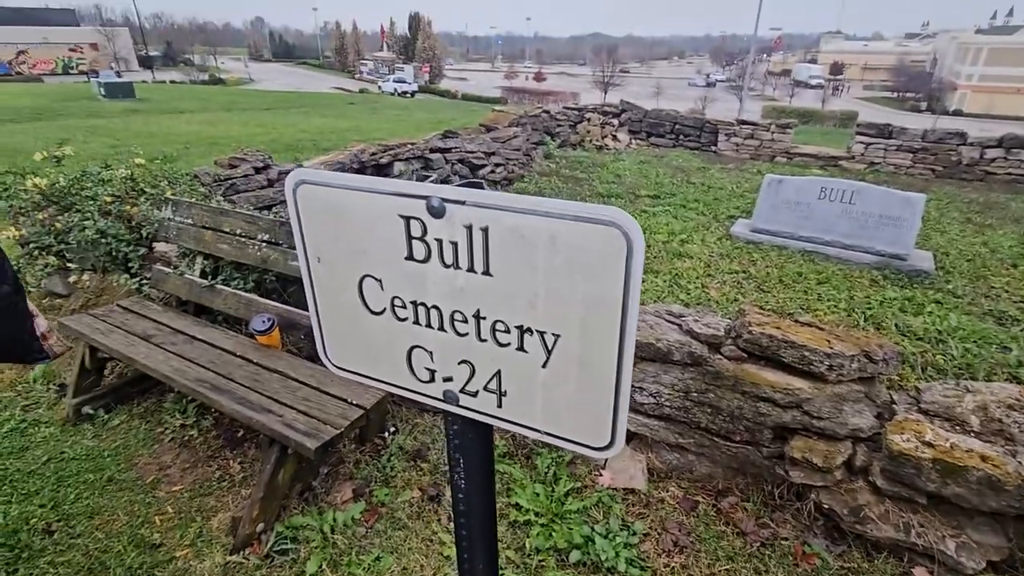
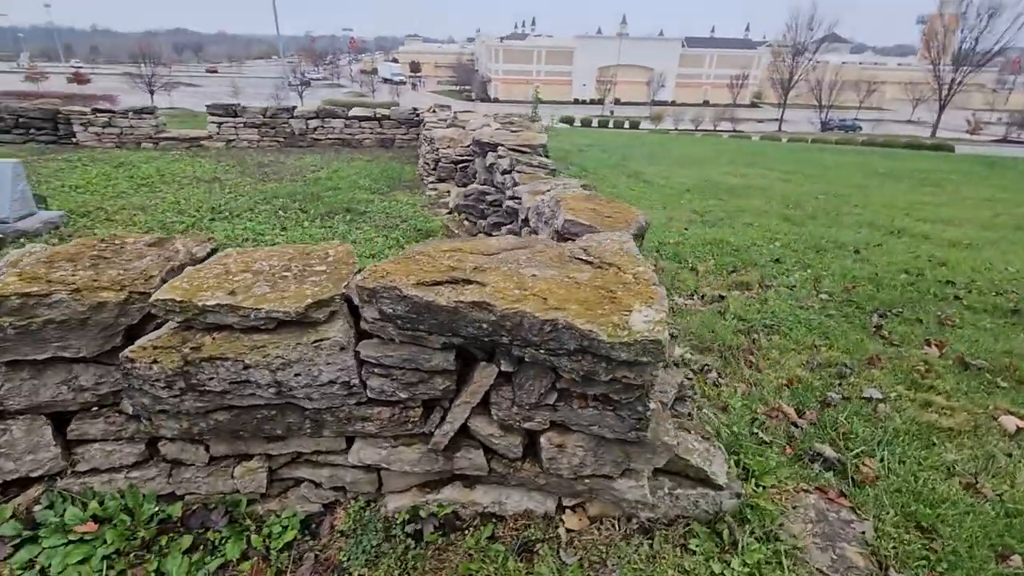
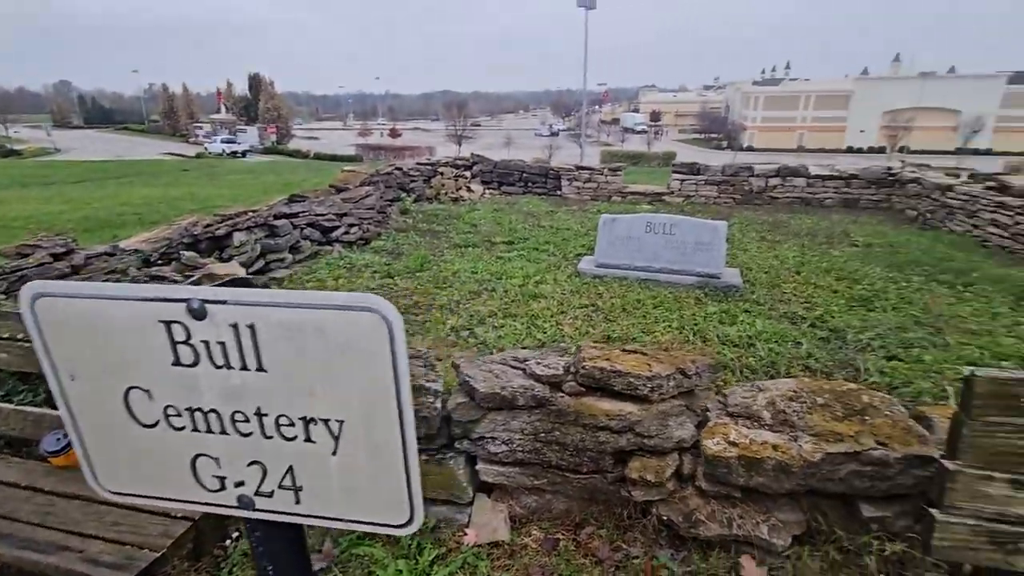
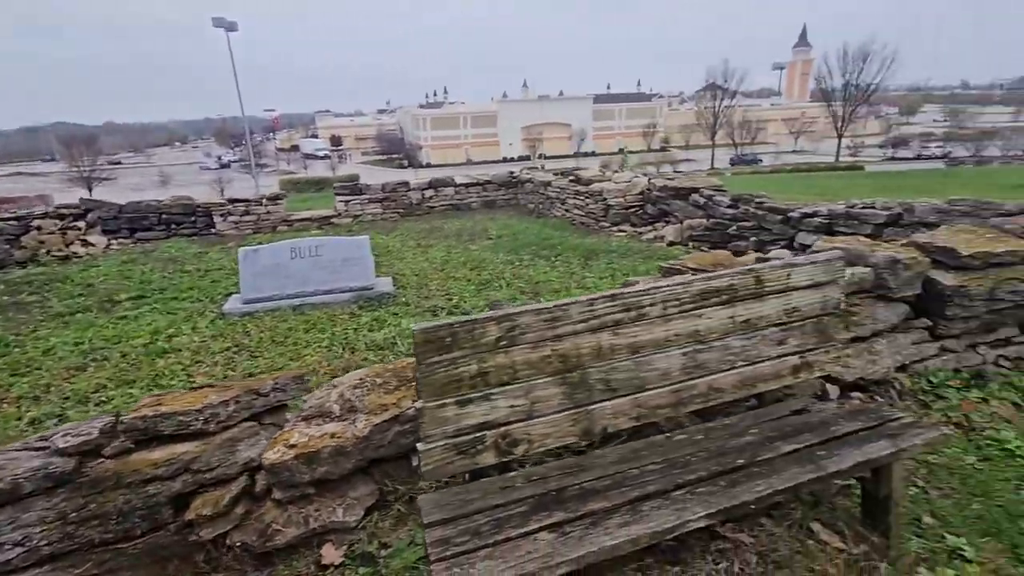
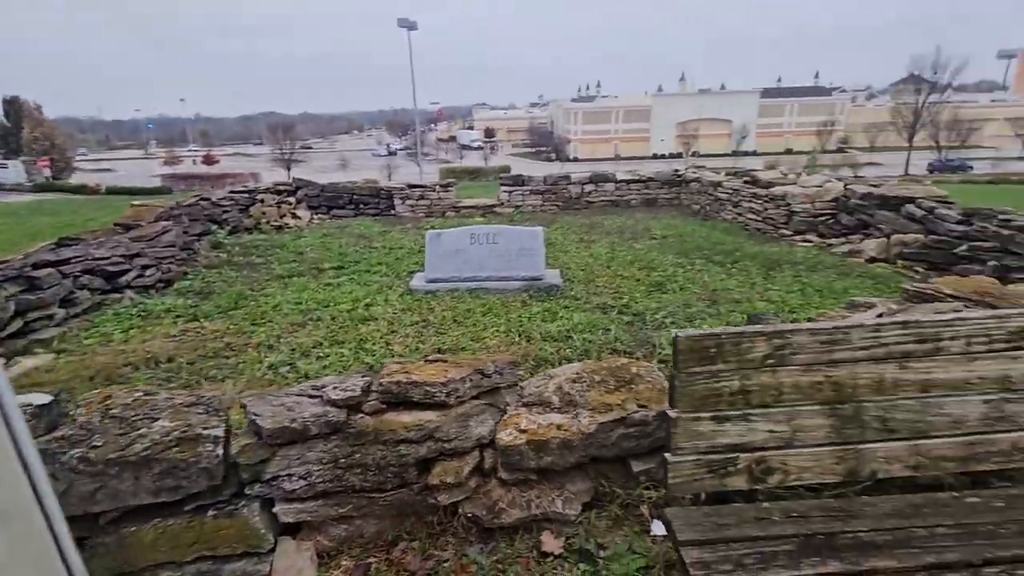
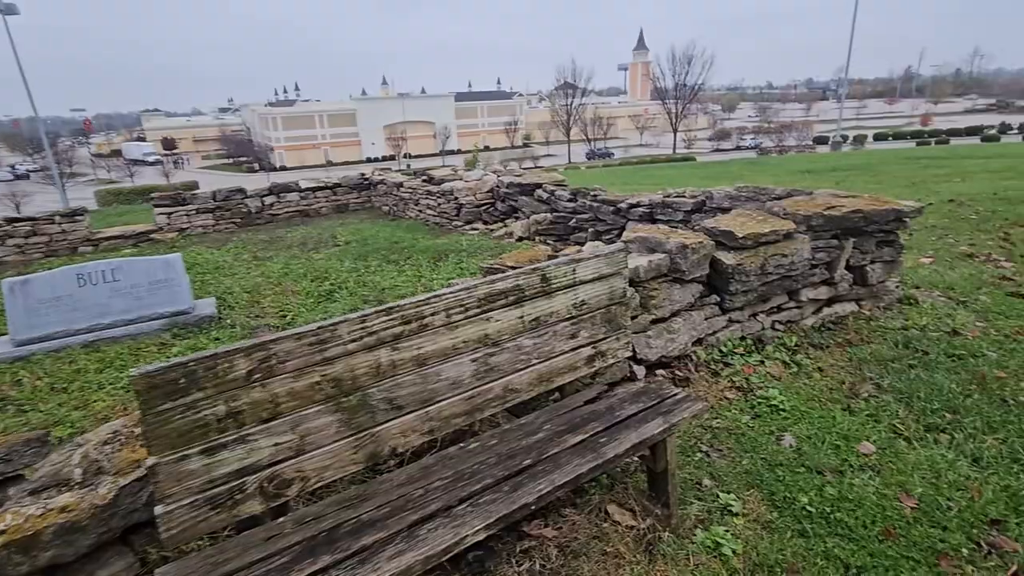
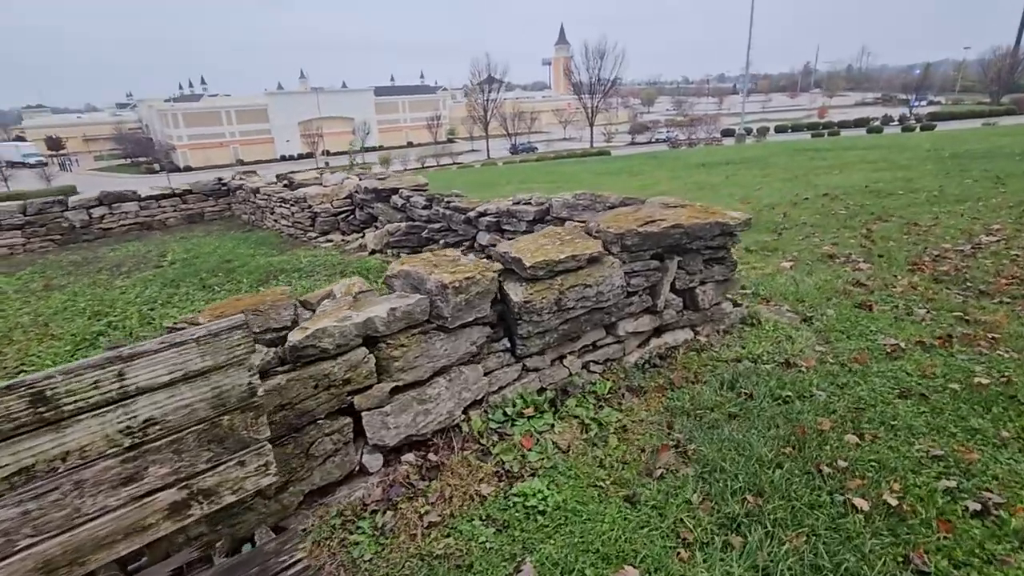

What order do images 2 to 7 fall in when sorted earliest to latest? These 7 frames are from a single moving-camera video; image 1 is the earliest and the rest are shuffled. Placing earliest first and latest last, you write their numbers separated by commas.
3, 5, 4, 6, 7, 2
